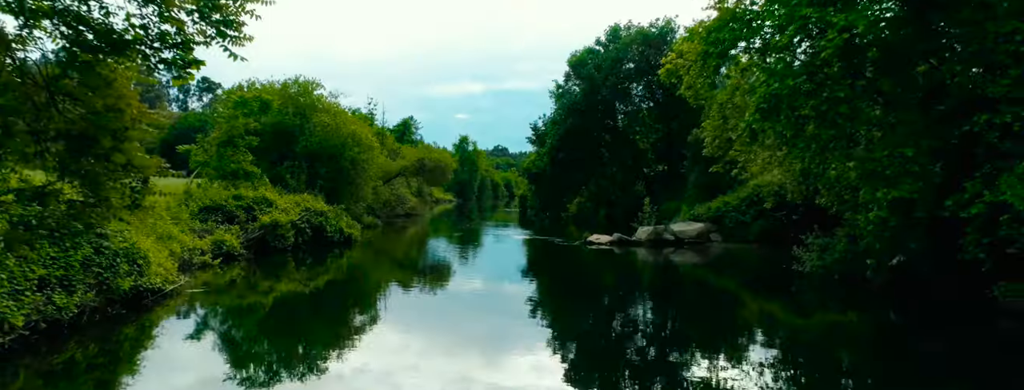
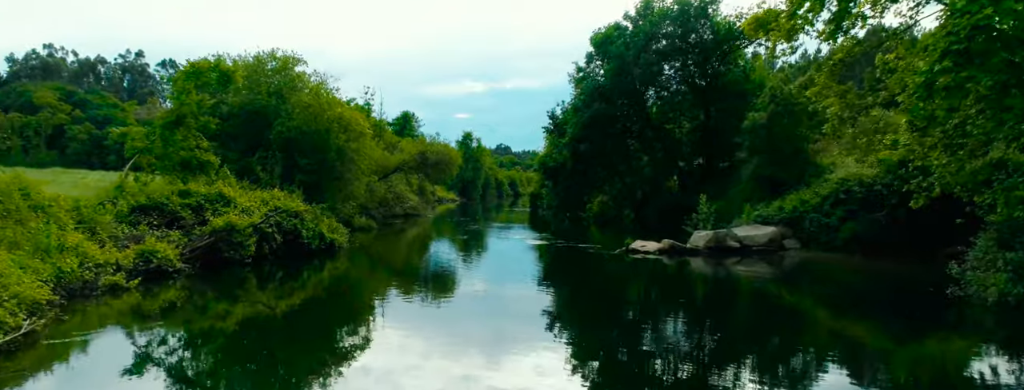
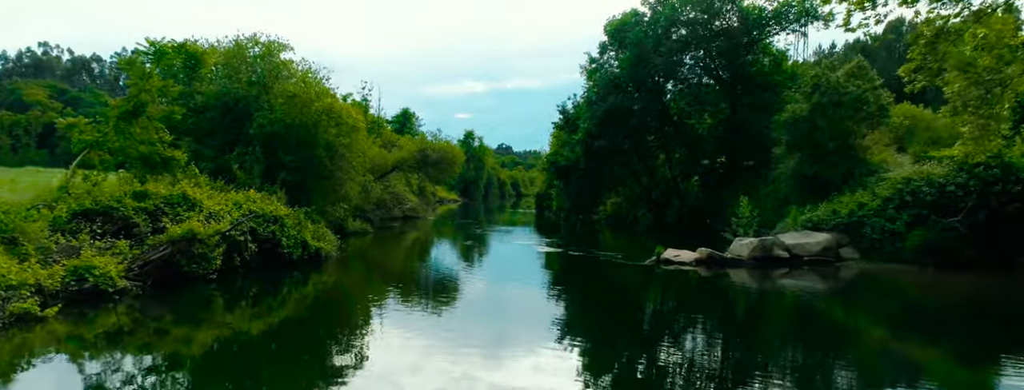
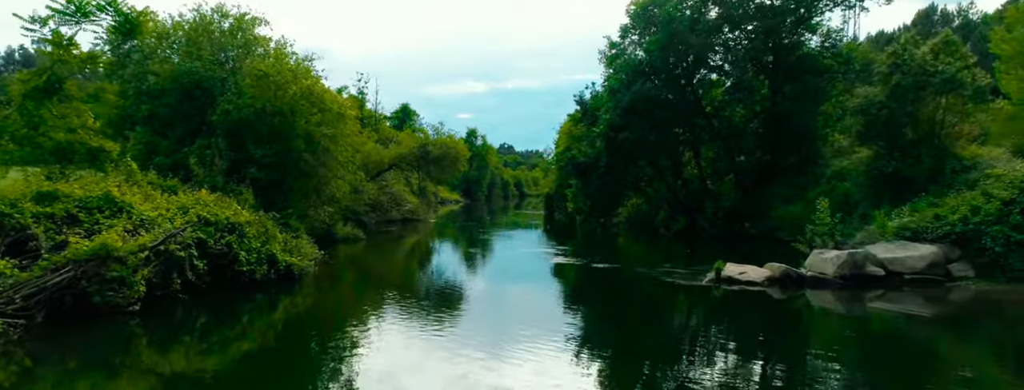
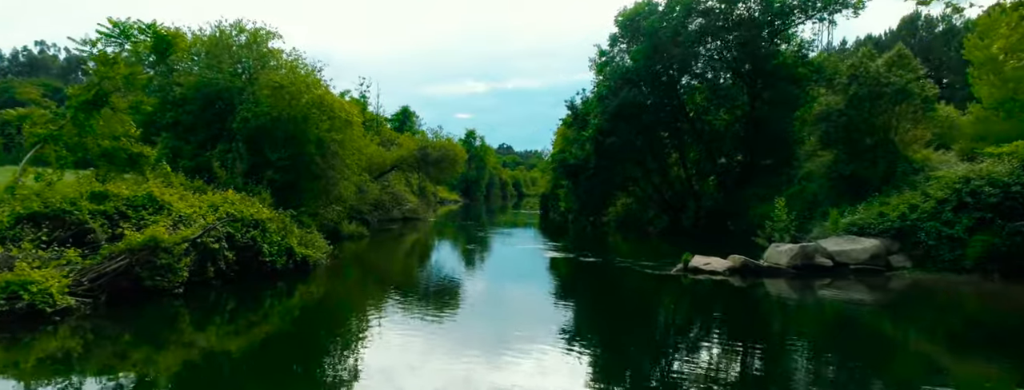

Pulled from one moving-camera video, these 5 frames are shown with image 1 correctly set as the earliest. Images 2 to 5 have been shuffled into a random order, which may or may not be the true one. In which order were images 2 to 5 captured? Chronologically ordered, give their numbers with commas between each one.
2, 3, 5, 4
